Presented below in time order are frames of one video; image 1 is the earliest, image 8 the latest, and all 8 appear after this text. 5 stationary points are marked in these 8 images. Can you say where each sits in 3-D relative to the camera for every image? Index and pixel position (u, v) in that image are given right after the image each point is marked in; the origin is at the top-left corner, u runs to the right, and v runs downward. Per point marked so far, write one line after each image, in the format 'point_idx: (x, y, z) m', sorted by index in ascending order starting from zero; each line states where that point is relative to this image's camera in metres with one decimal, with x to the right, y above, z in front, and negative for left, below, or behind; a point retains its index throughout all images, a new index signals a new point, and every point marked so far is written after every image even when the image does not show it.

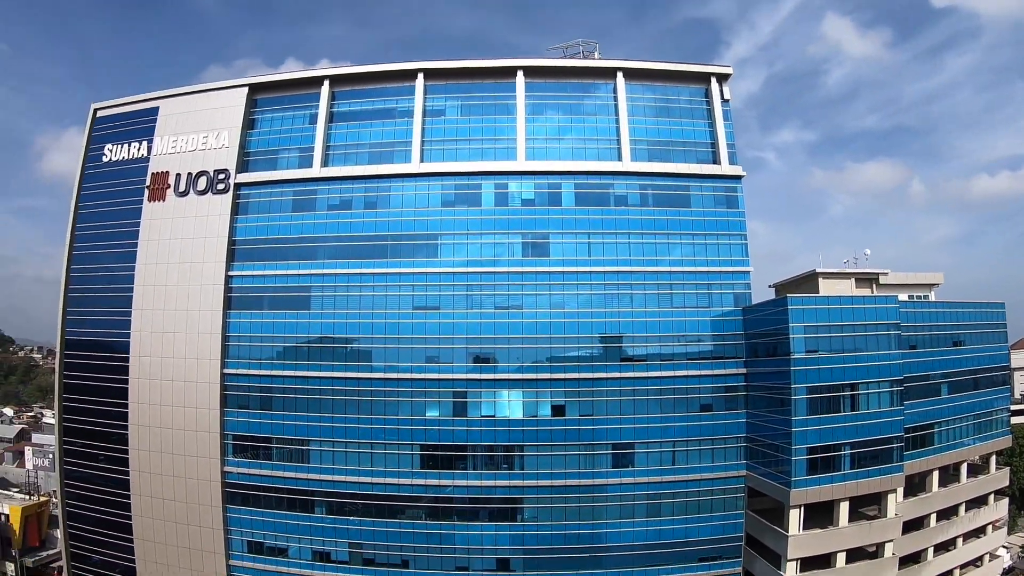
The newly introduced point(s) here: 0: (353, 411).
0: (-5.4, -4.2, +16.9) m
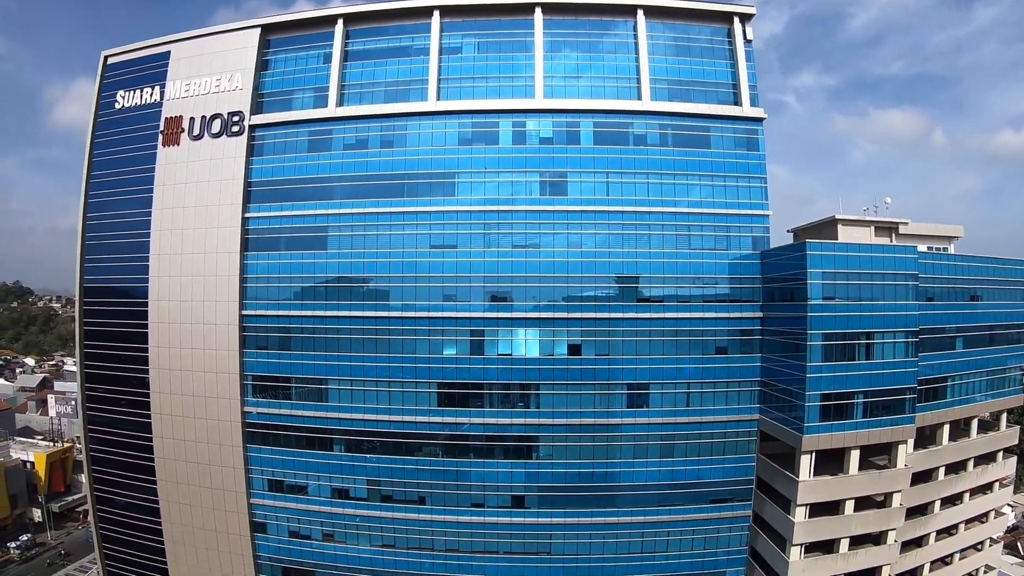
0: (-4.8, -2.1, +17.0) m
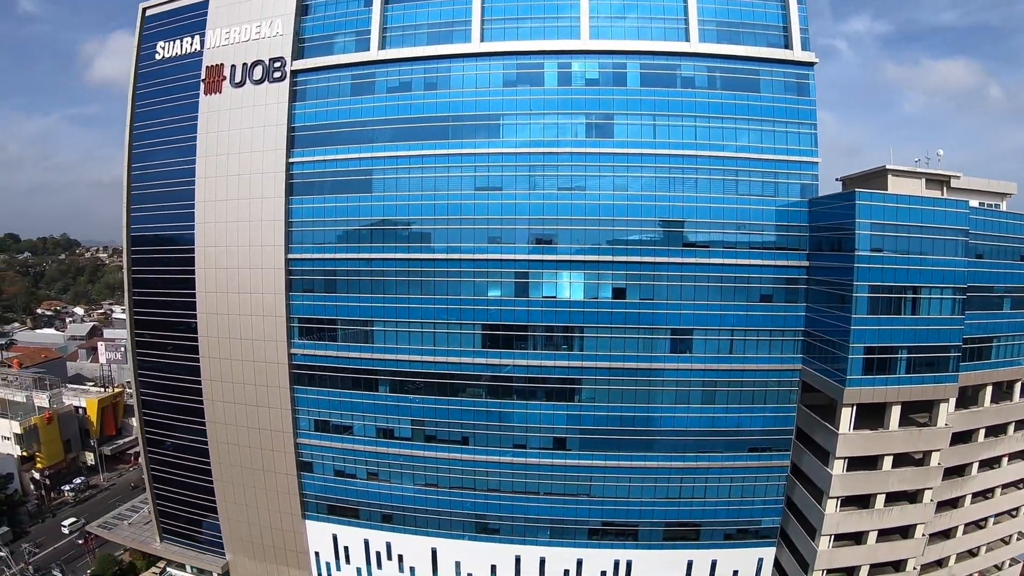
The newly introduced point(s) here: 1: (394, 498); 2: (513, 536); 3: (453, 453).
0: (-3.3, -0.1, +17.1) m
1: (-4.0, -7.6, +18.2) m
2: (+0.1, -9.2, +18.2) m
3: (-2.0, -5.9, +17.9) m
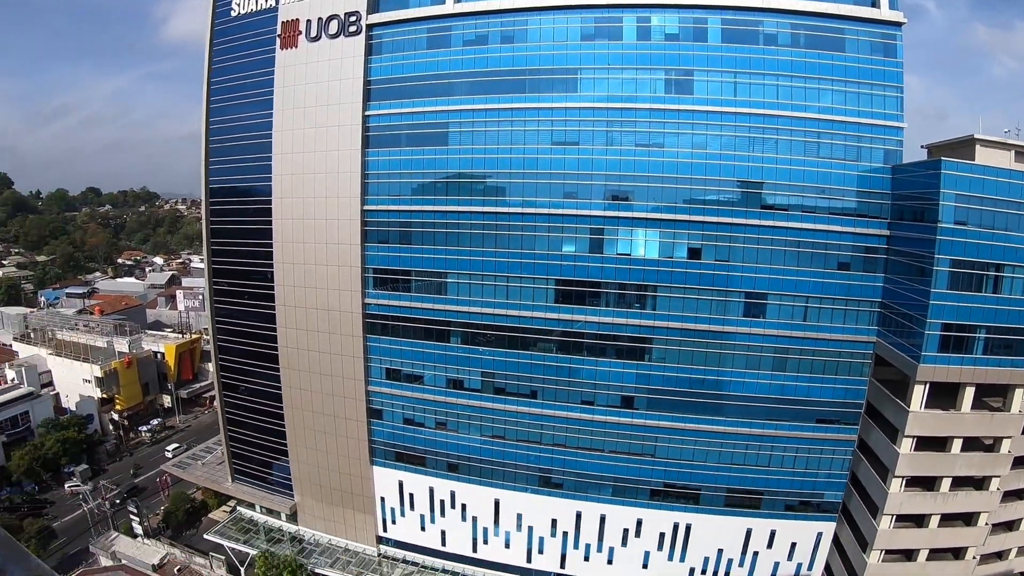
0: (-0.8, +1.5, +17.2) m
1: (-1.7, -5.9, +18.6) m
2: (+2.4, -7.7, +18.3) m
3: (+0.4, -4.3, +18.1) m
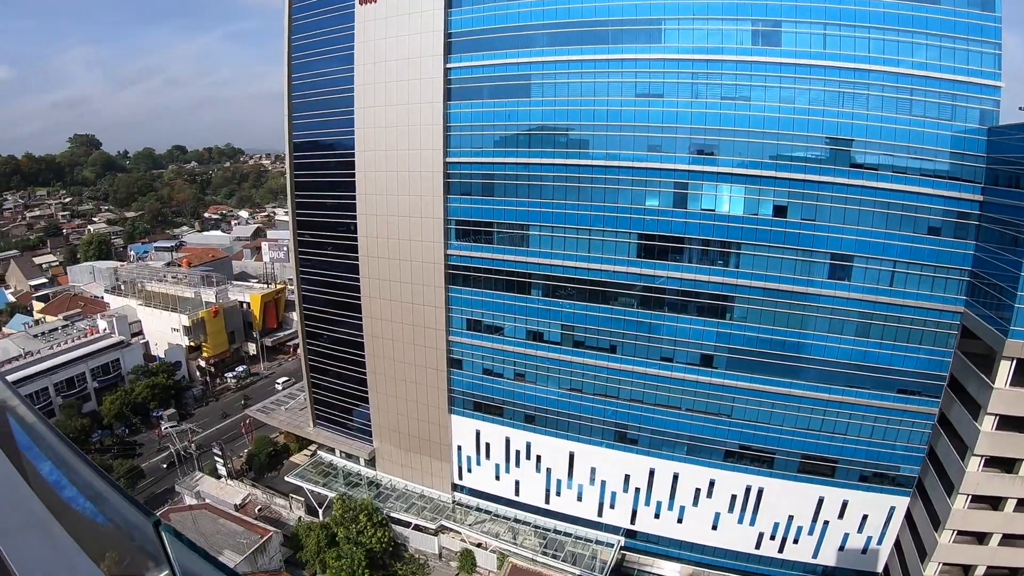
0: (+2.0, +3.1, +17.2) m
1: (+1.0, -4.2, +18.7) m
2: (+5.1, -6.2, +18.3) m
3: (+3.2, -2.7, +18.1) m
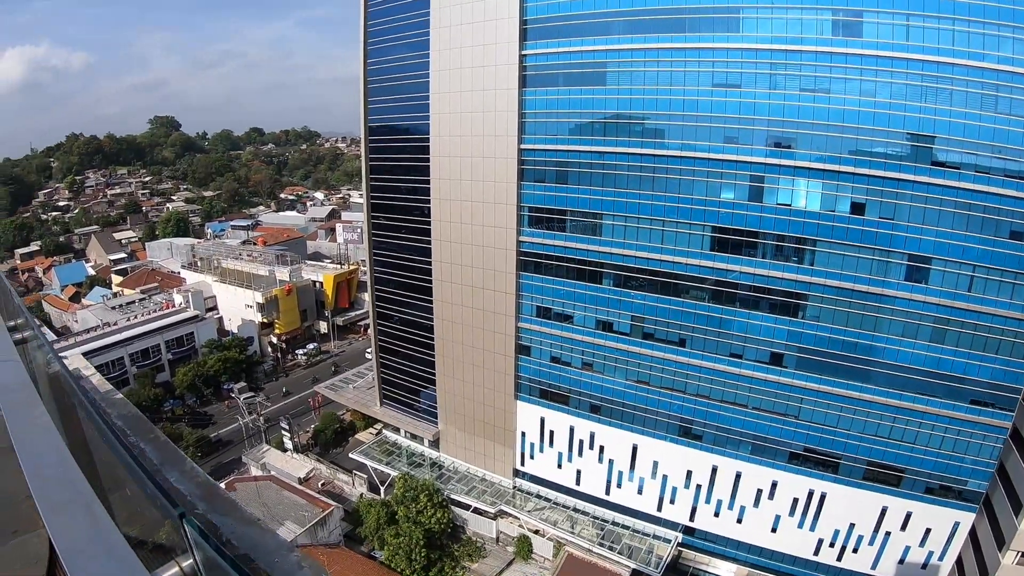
0: (+4.6, +3.4, +17.0) m
1: (+3.4, -3.9, +18.7) m
2: (+7.3, -6.0, +18.1) m
3: (+5.6, -2.4, +17.9) m
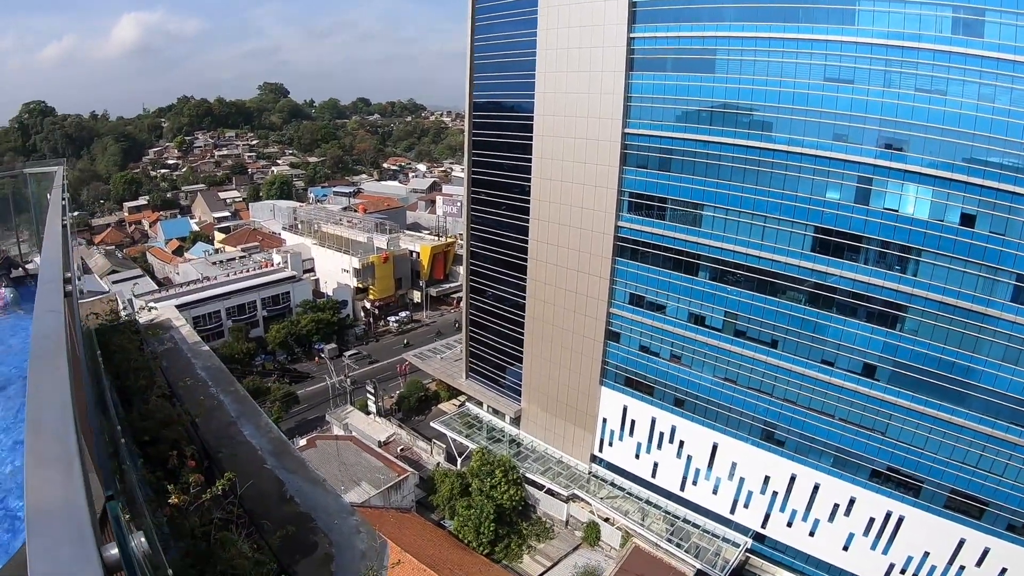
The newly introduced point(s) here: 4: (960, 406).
0: (+8.1, +3.6, +16.5) m
1: (+6.5, -3.6, +18.3) m
2: (+10.2, -6.0, +17.5) m
3: (+8.7, -2.3, +17.4) m
4: (+15.5, -3.7, +16.0) m
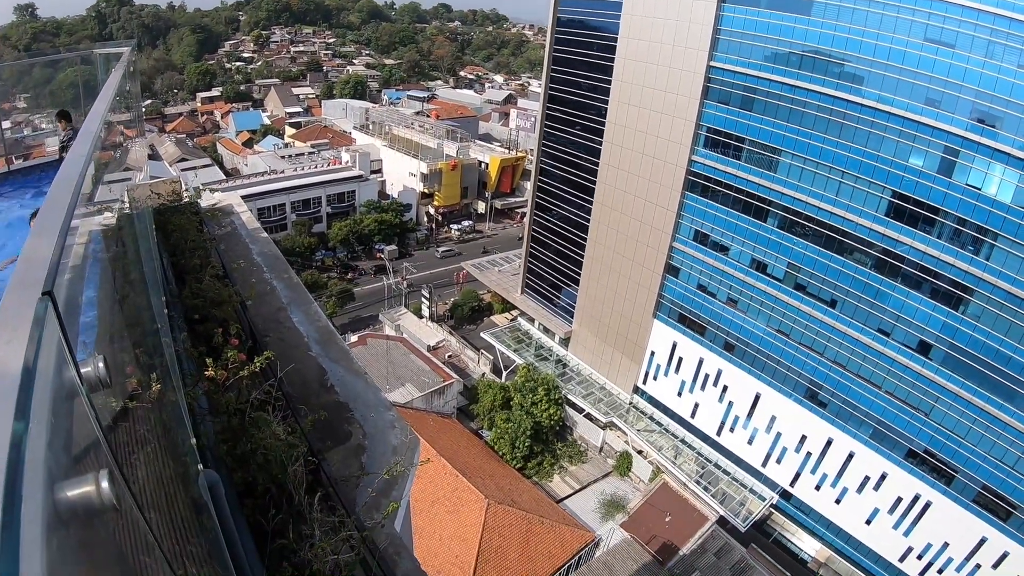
0: (+10.8, +5.4, +15.7) m
1: (+8.4, -1.5, +18.1) m
2: (+11.8, -4.3, +17.3) m
3: (+10.7, -0.5, +17.0) m
4: (+17.2, -2.7, +15.3) m
